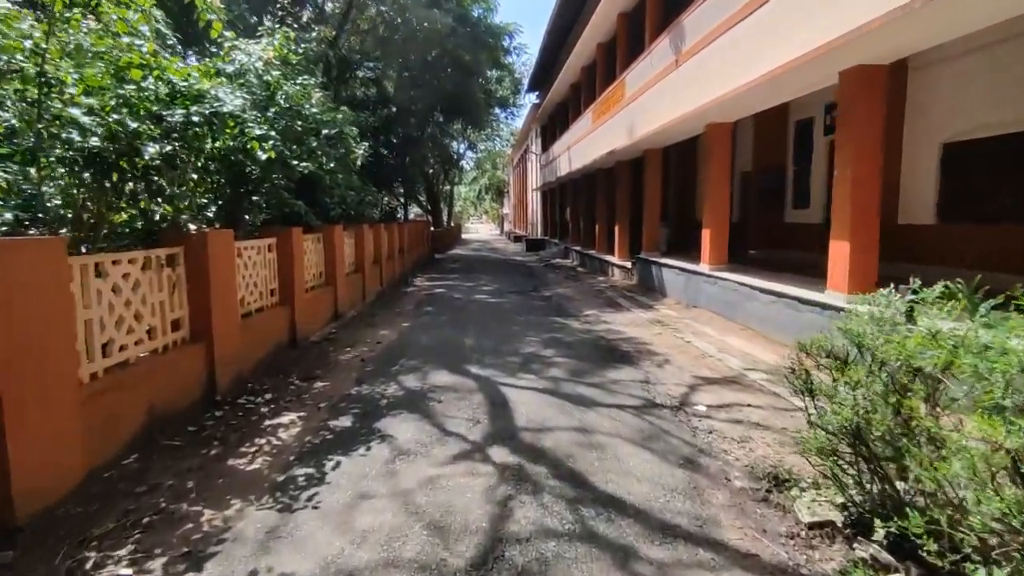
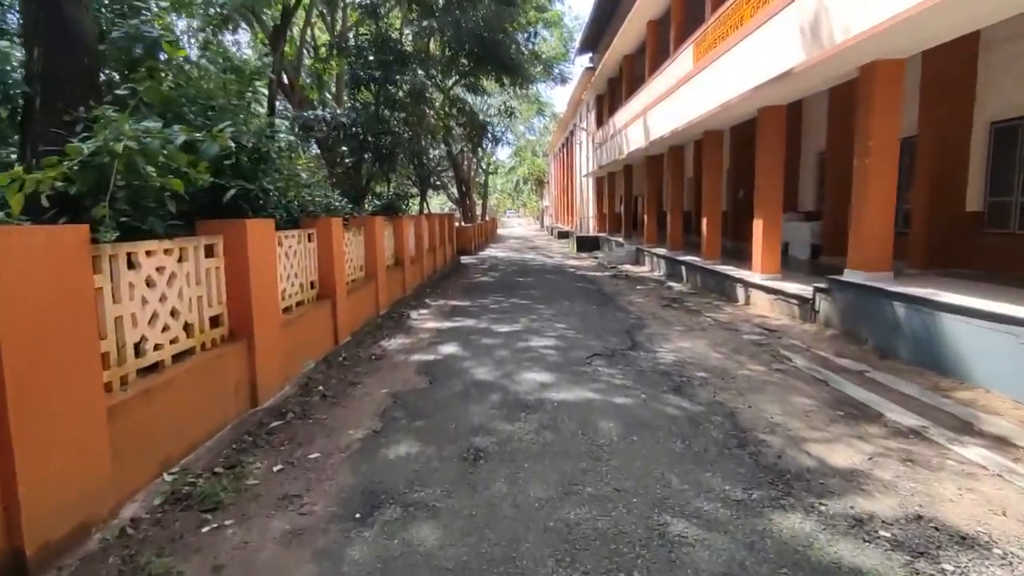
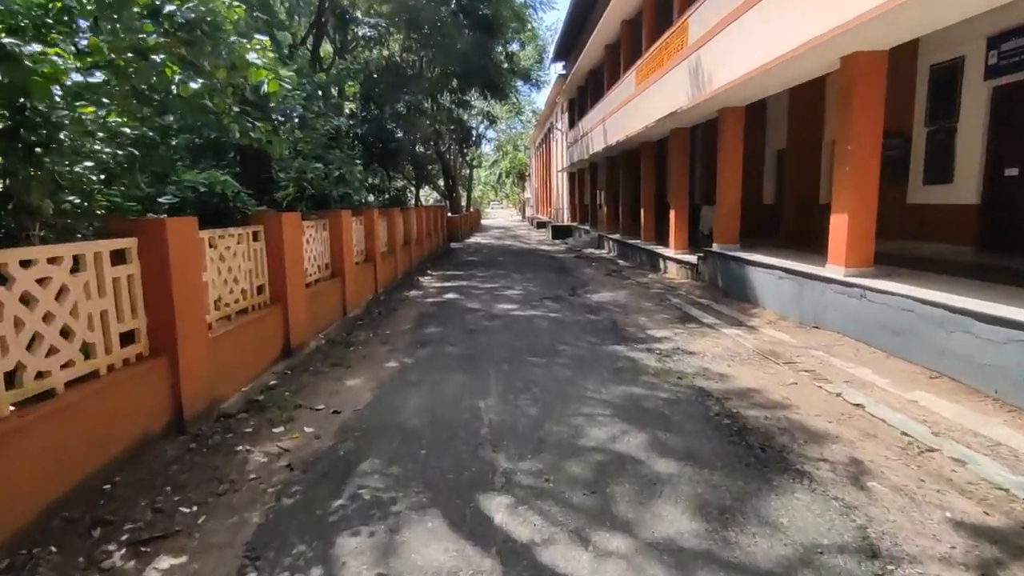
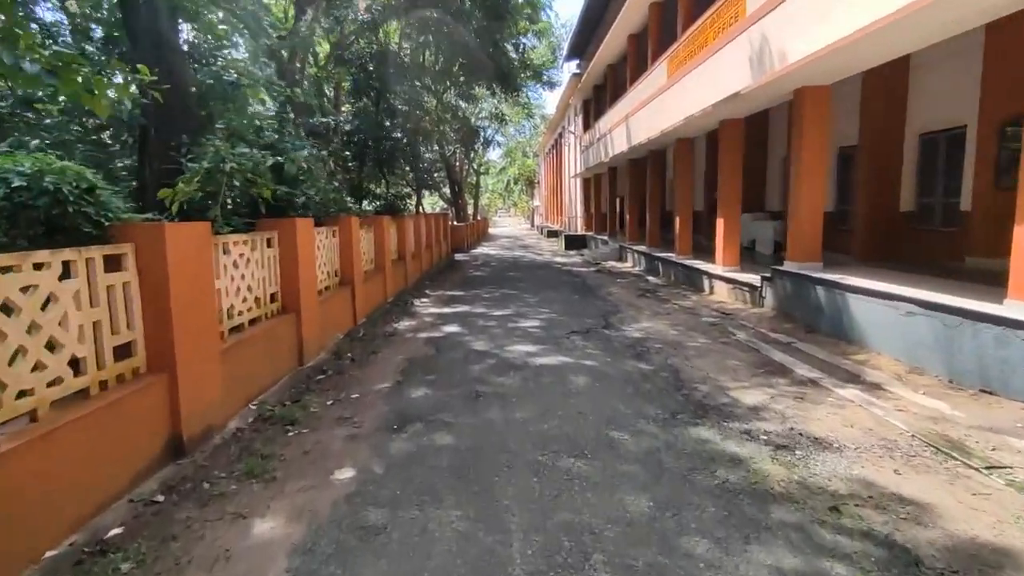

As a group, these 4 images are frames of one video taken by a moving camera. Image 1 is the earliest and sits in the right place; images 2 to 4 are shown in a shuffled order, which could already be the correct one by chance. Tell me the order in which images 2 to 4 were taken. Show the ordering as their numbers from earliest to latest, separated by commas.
3, 4, 2
